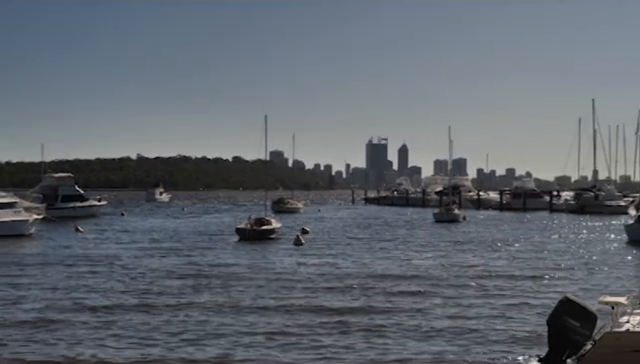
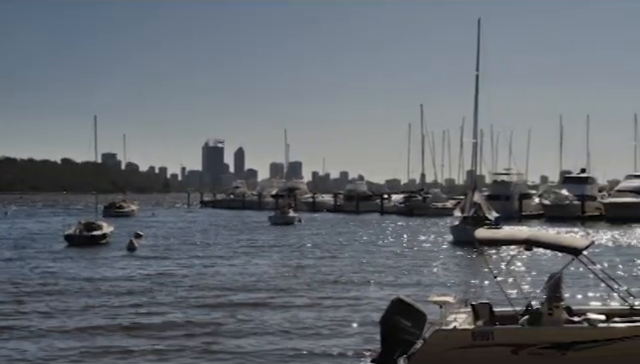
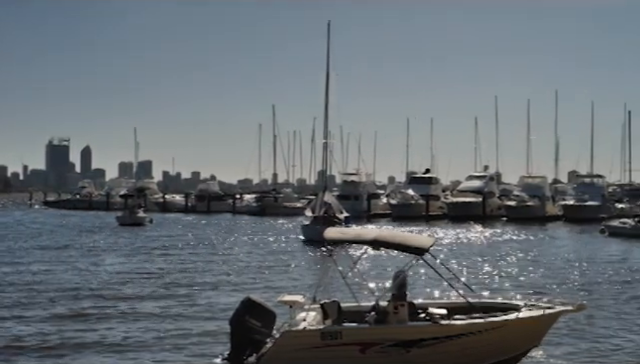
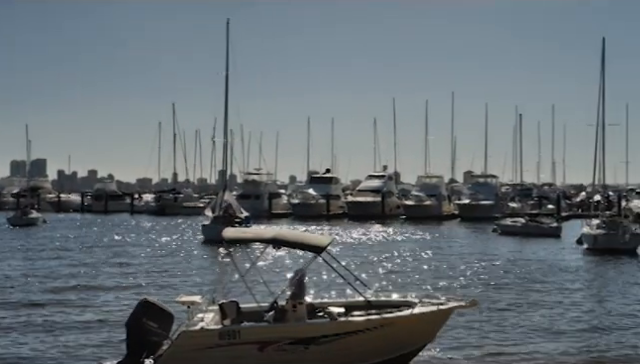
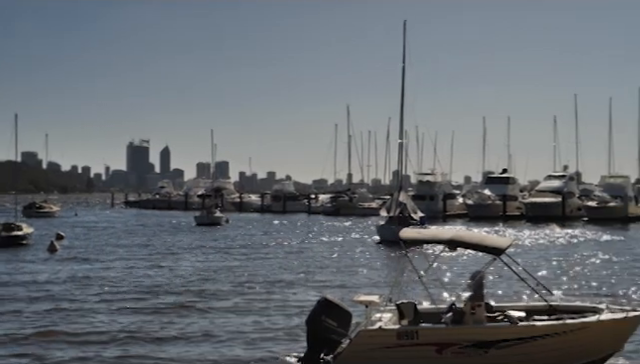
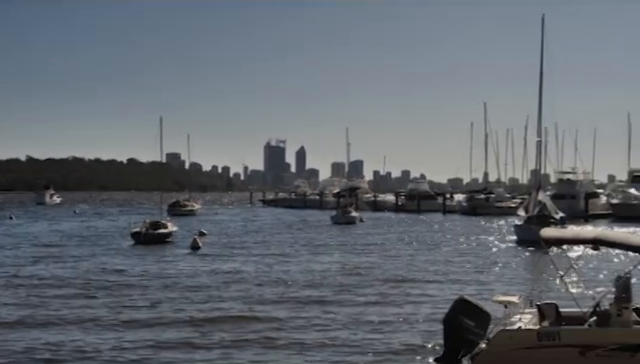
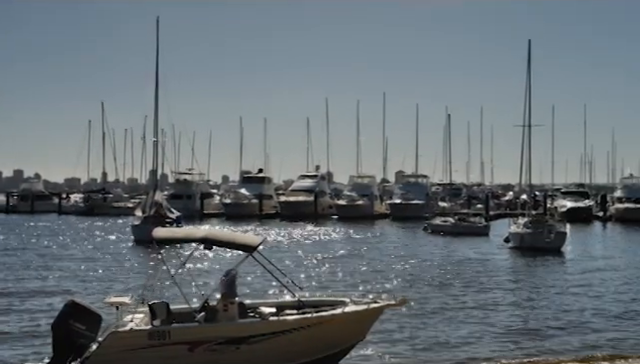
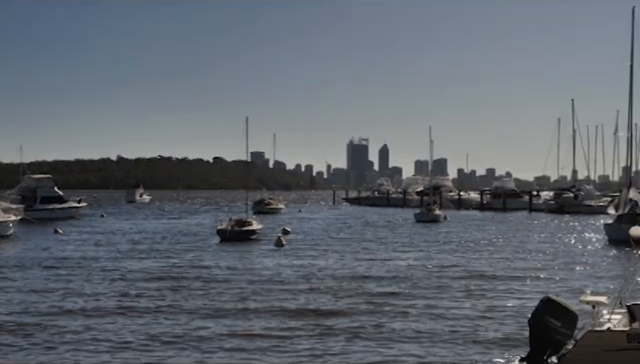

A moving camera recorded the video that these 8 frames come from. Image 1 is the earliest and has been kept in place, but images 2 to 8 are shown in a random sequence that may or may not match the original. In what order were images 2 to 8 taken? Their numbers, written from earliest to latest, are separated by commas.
8, 6, 2, 5, 3, 4, 7
